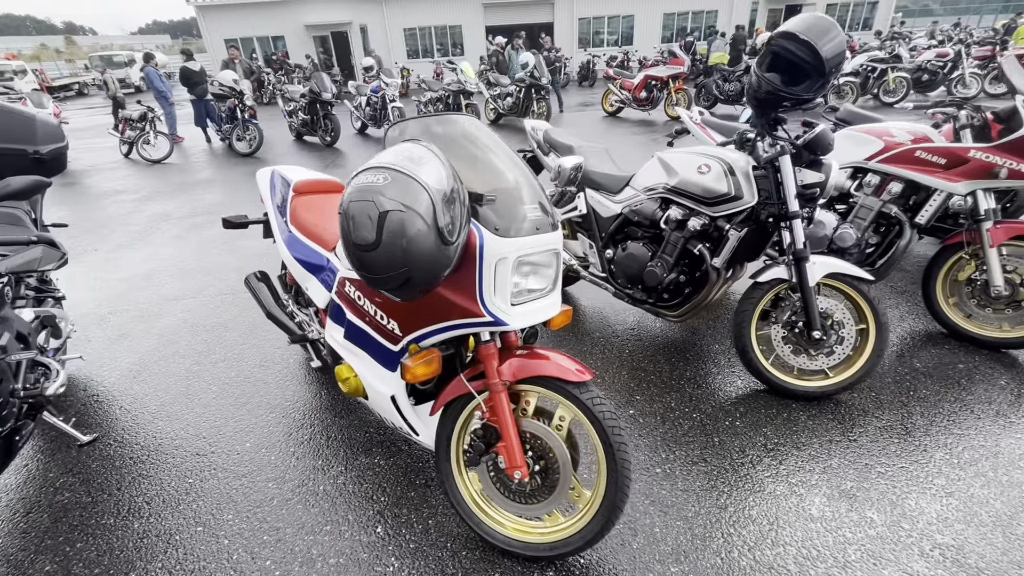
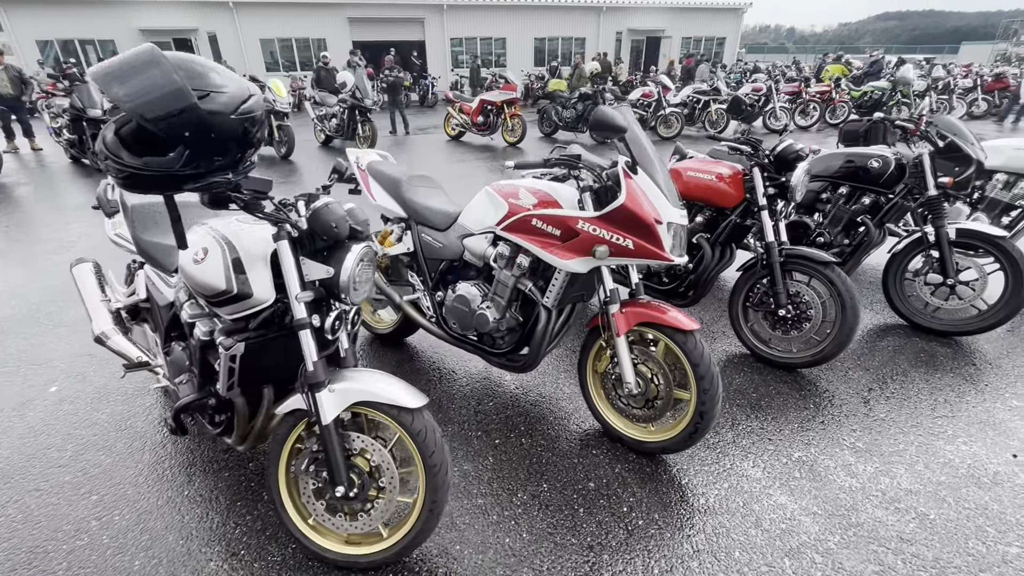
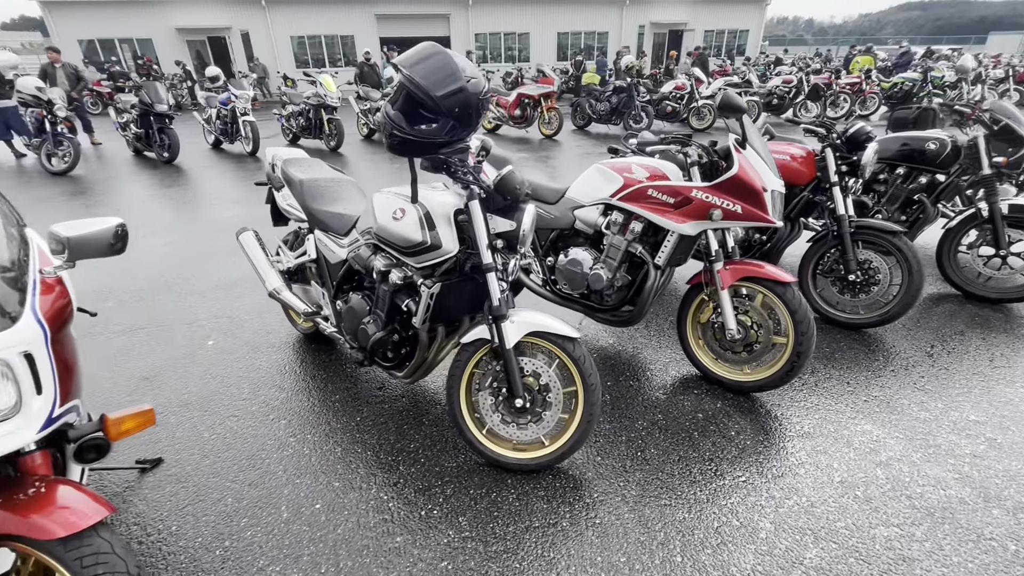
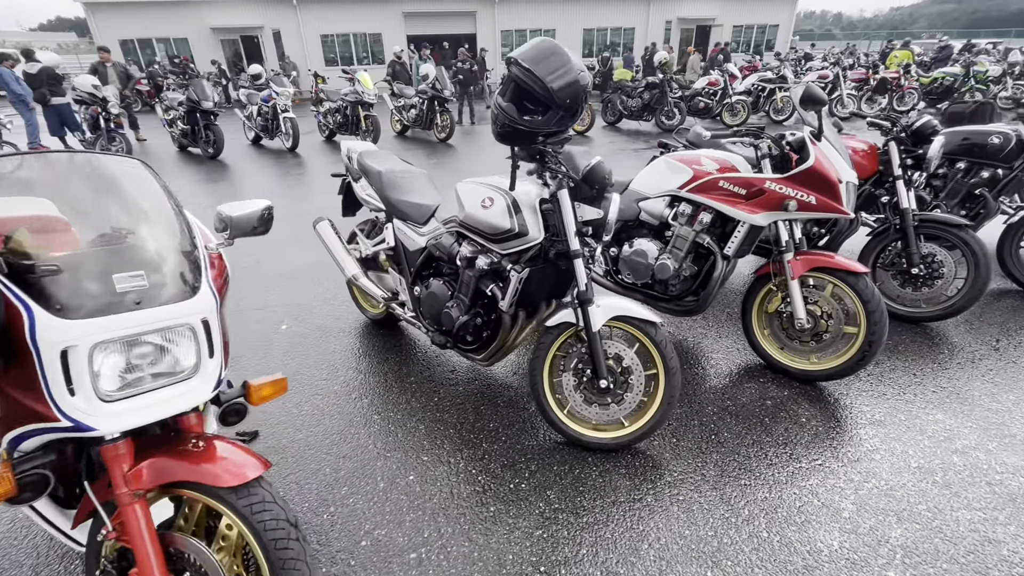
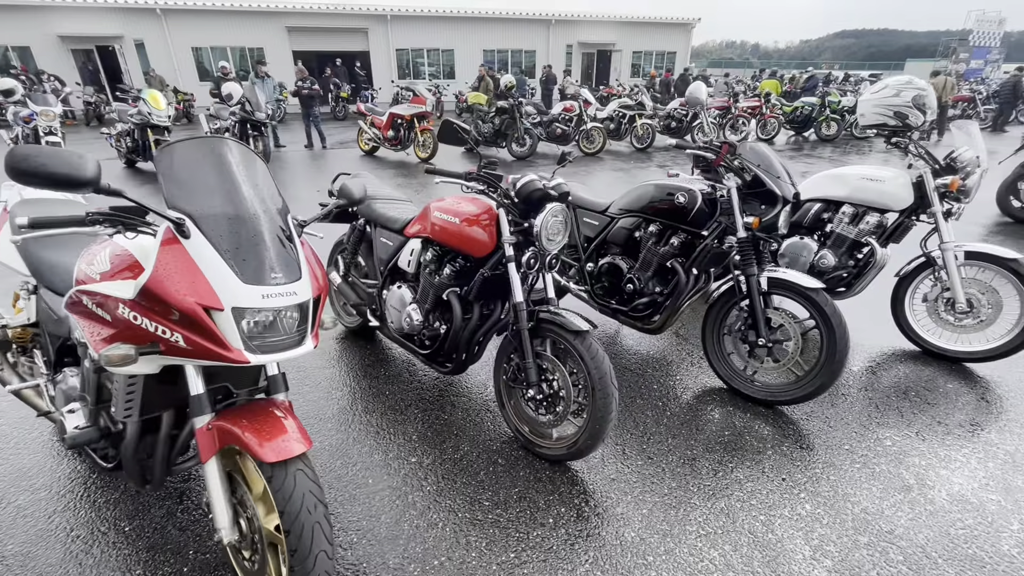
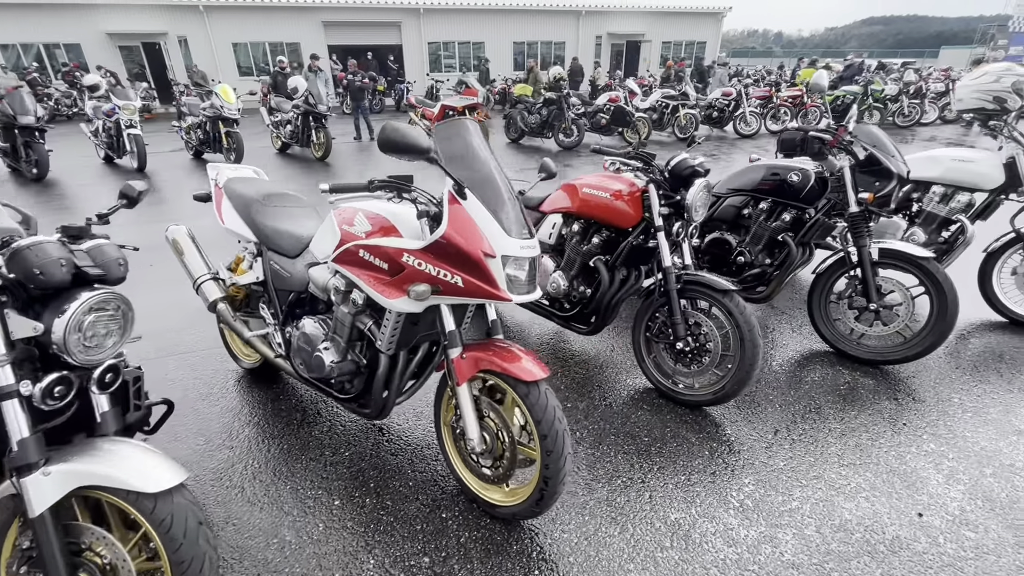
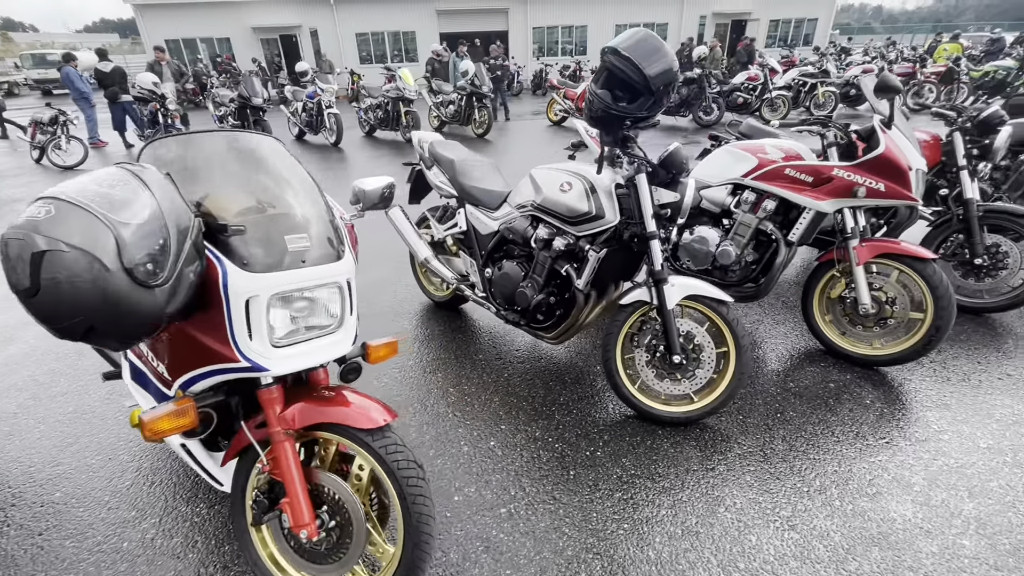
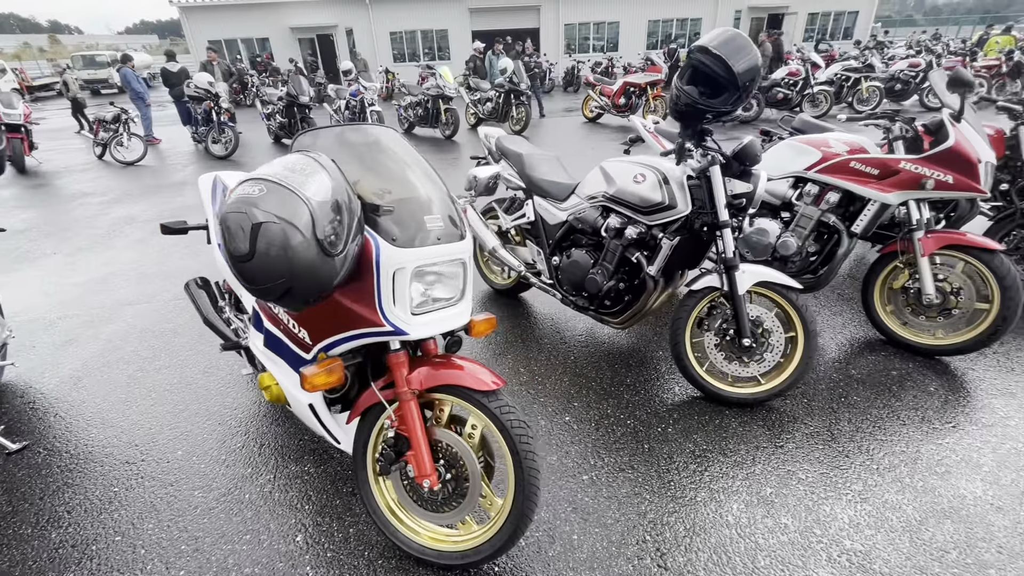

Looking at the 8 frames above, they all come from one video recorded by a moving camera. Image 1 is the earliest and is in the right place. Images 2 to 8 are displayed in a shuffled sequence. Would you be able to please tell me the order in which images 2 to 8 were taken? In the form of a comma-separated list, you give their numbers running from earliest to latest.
8, 7, 4, 3, 2, 6, 5
